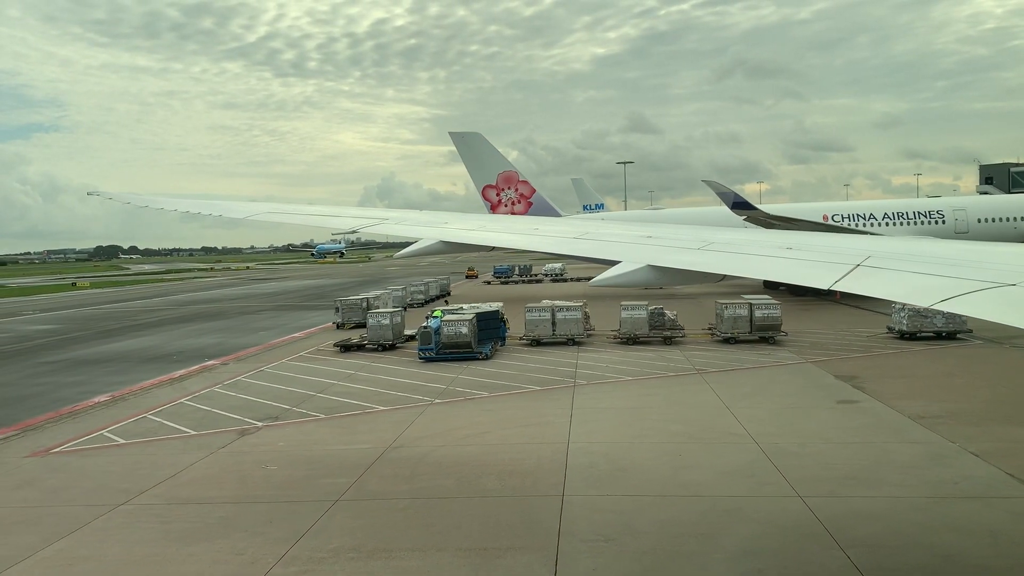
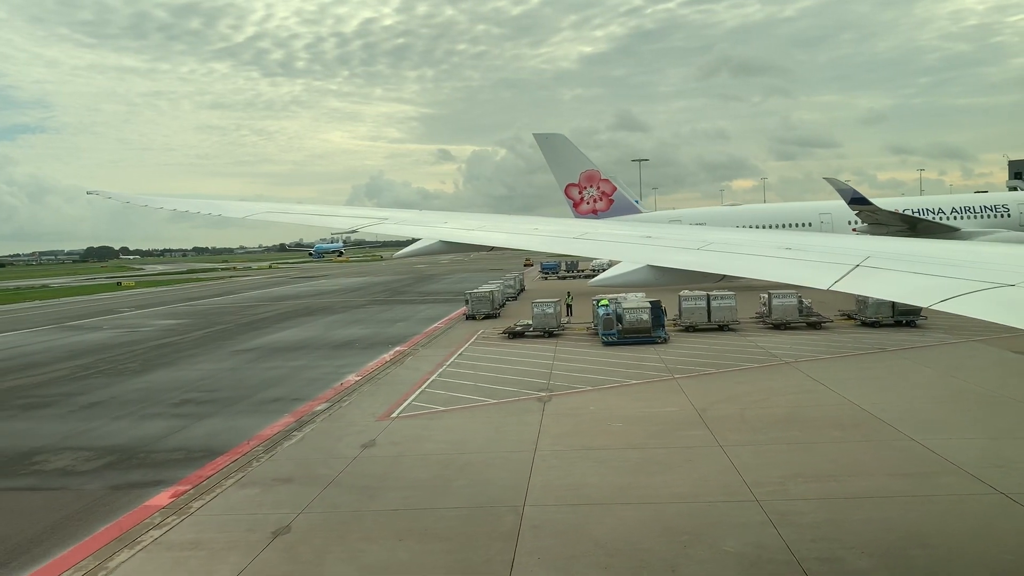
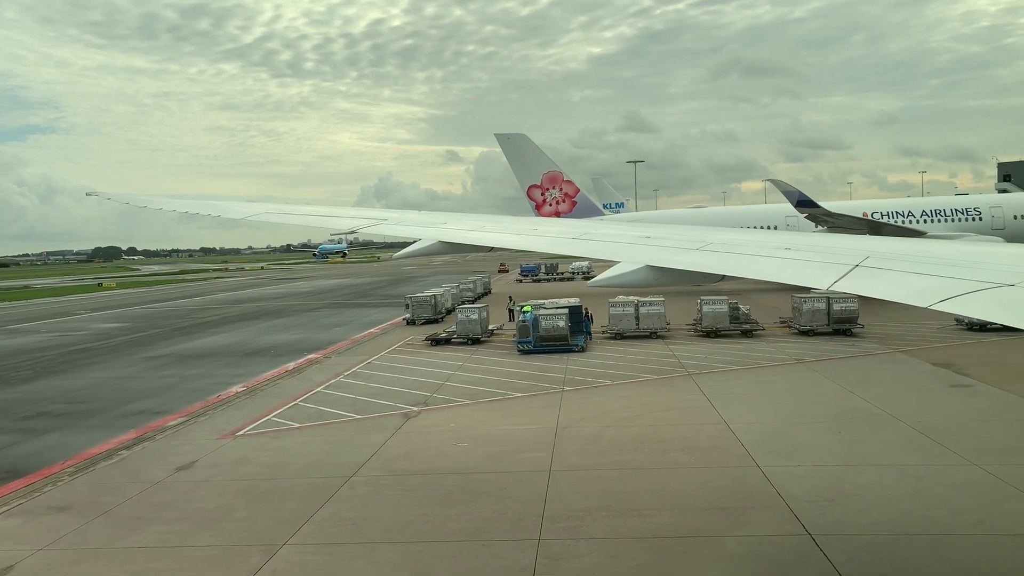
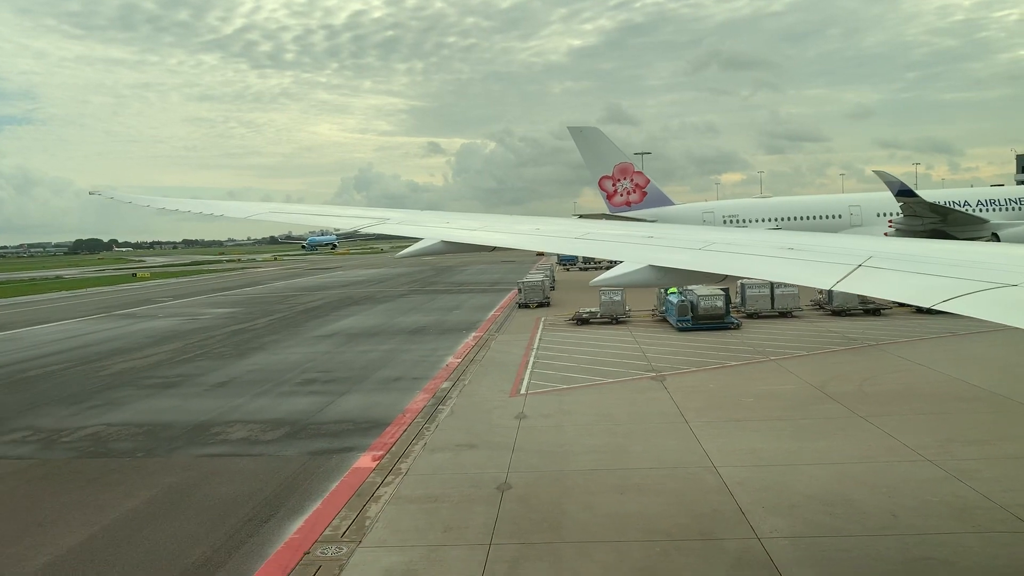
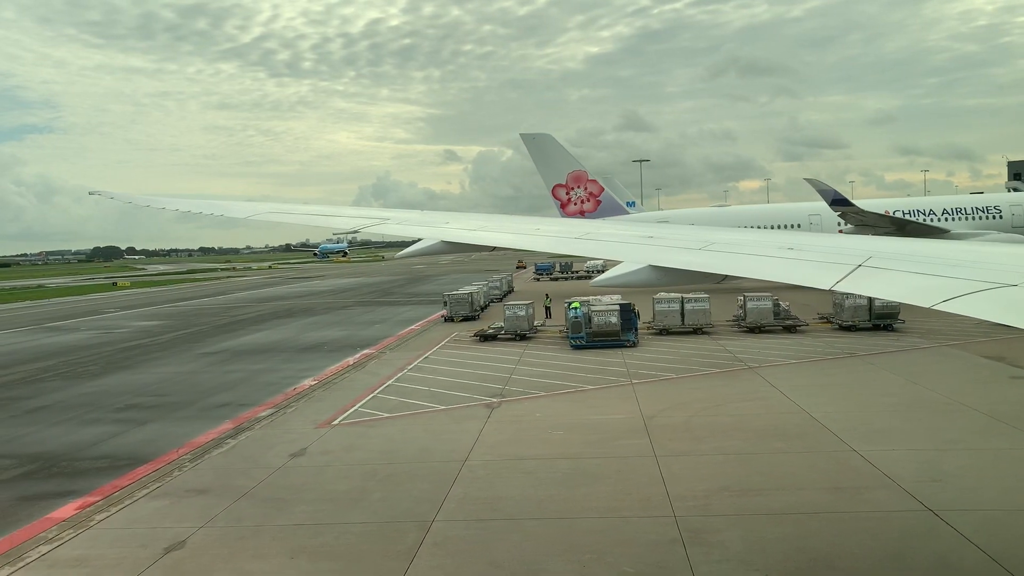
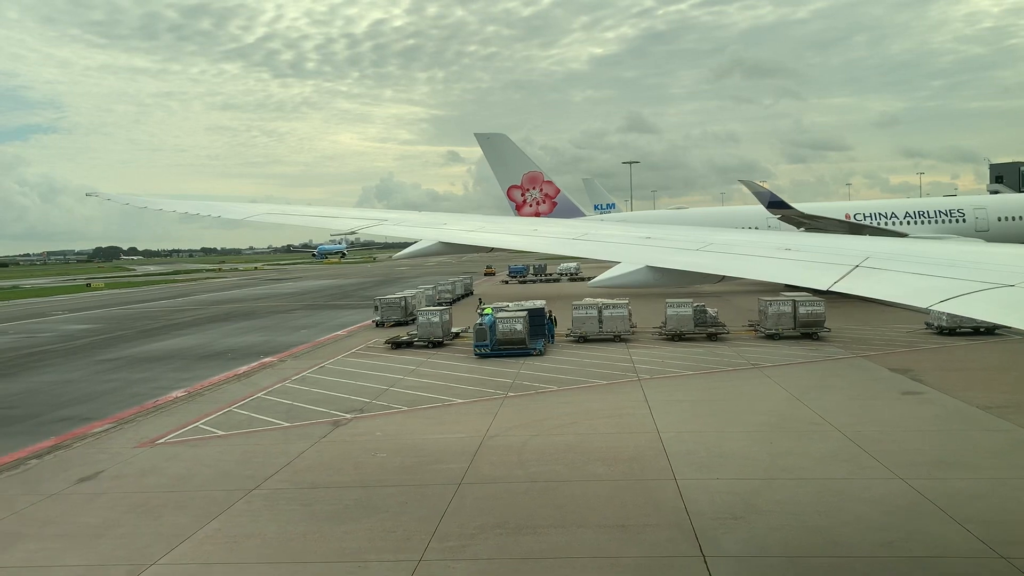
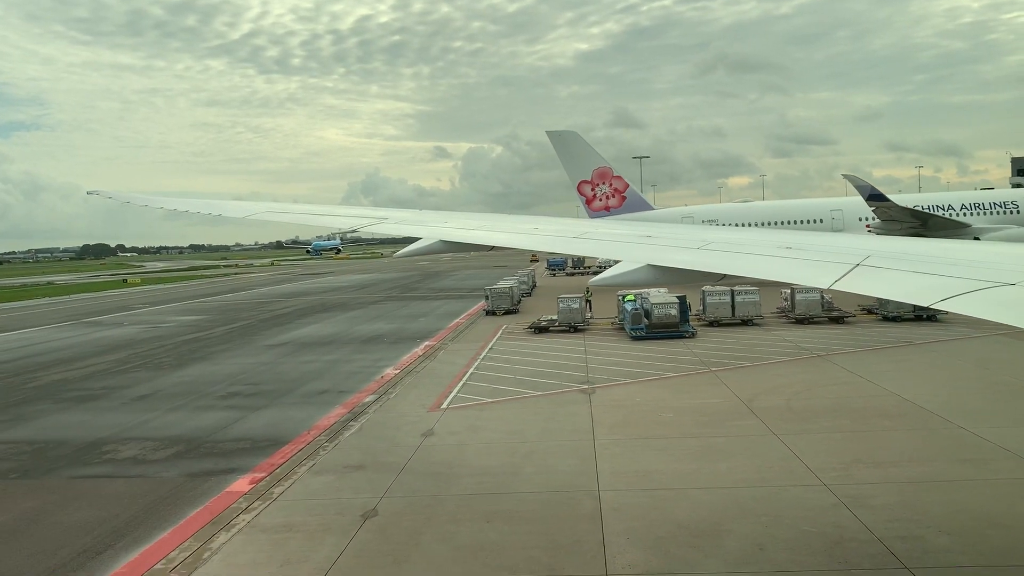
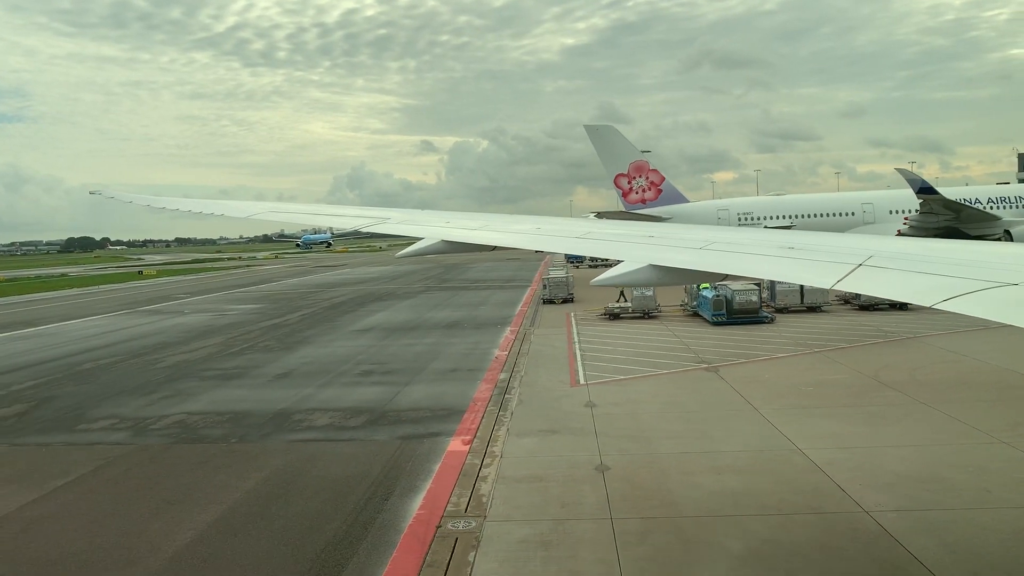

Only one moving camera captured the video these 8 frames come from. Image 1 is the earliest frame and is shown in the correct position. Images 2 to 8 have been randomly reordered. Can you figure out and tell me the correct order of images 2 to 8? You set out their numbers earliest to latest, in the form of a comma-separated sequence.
6, 3, 5, 2, 7, 4, 8
